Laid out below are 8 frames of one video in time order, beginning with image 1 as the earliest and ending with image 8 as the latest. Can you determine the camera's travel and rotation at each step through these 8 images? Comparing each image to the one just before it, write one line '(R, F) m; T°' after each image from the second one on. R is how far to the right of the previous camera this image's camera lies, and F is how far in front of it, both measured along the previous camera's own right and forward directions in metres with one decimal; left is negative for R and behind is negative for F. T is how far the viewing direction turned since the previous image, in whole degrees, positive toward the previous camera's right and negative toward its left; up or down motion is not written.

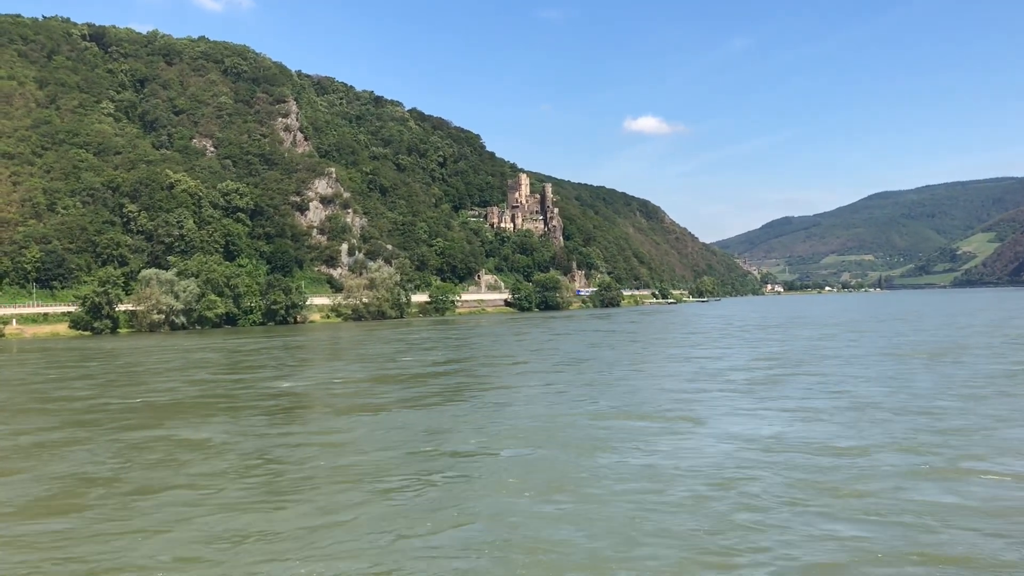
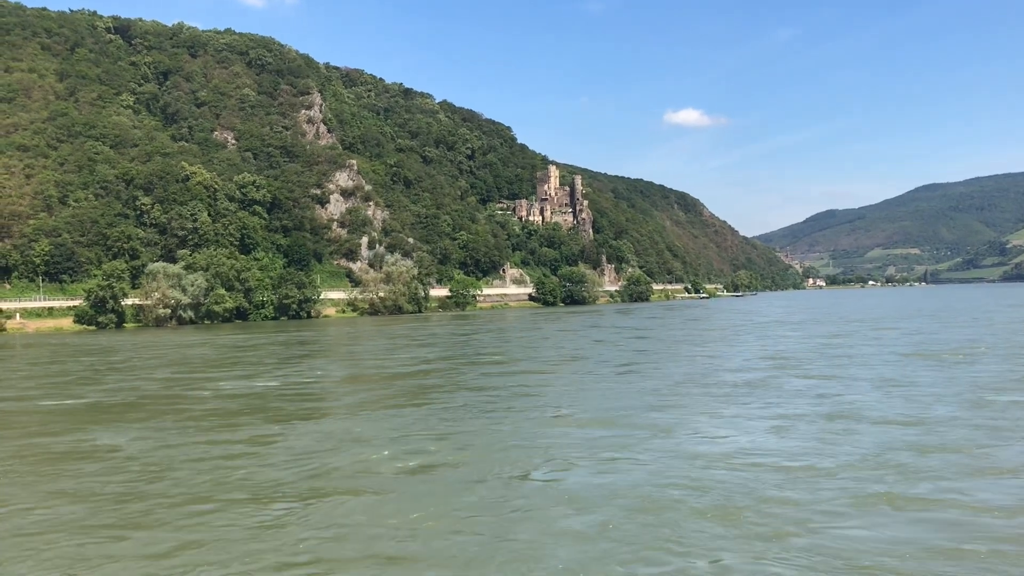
(+2.5, +2.8) m; -3°
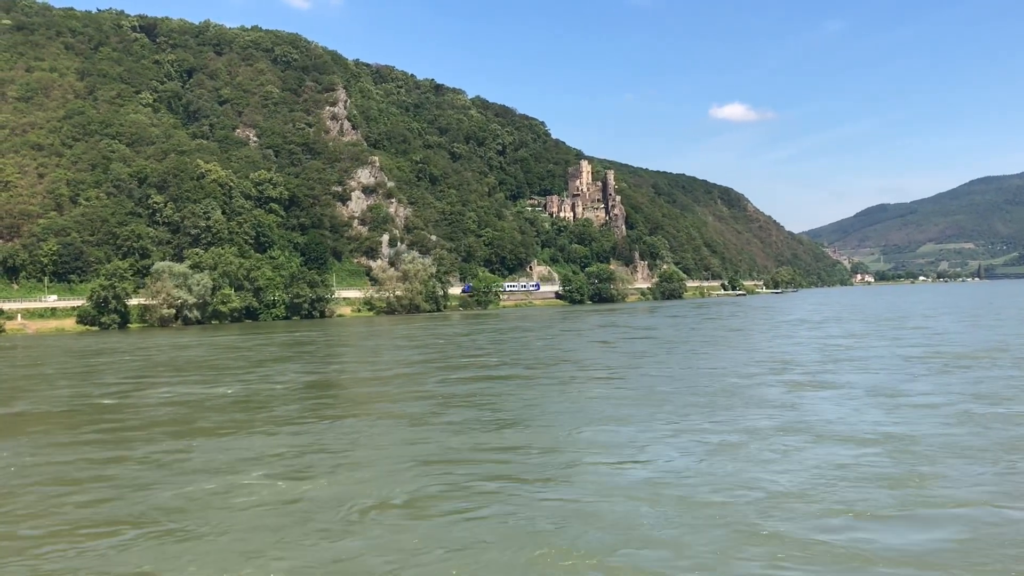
(+2.9, +3.1) m; -3°
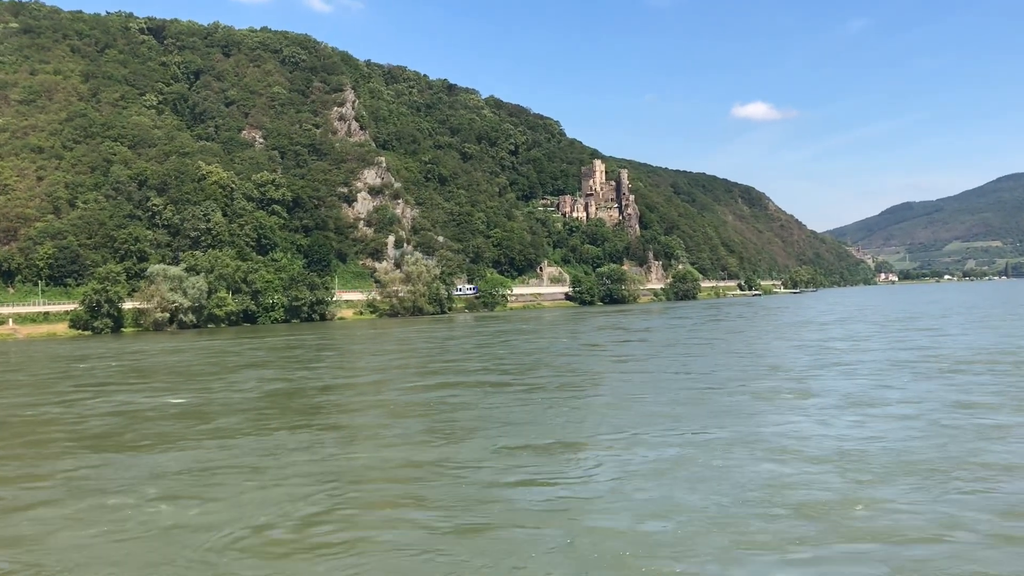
(+2.0, +1.8) m; -2°
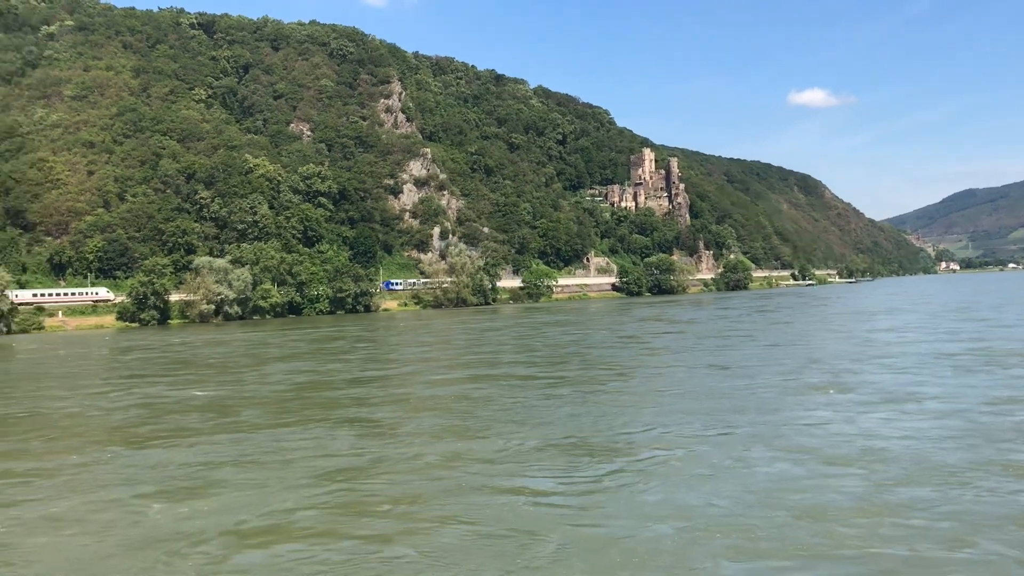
(+0.8, +1.0) m; -4°
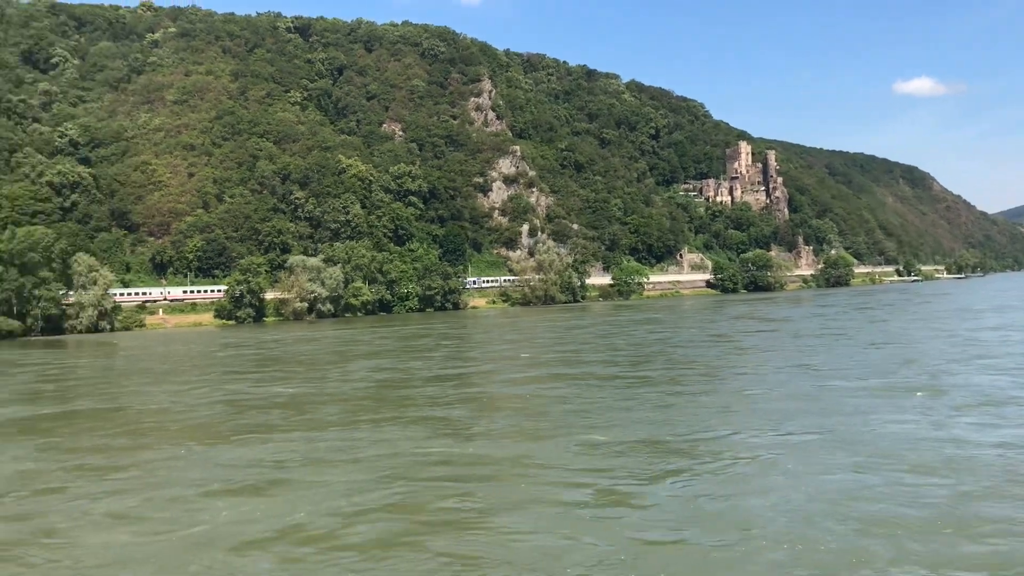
(+0.5, +1.1) m; -7°
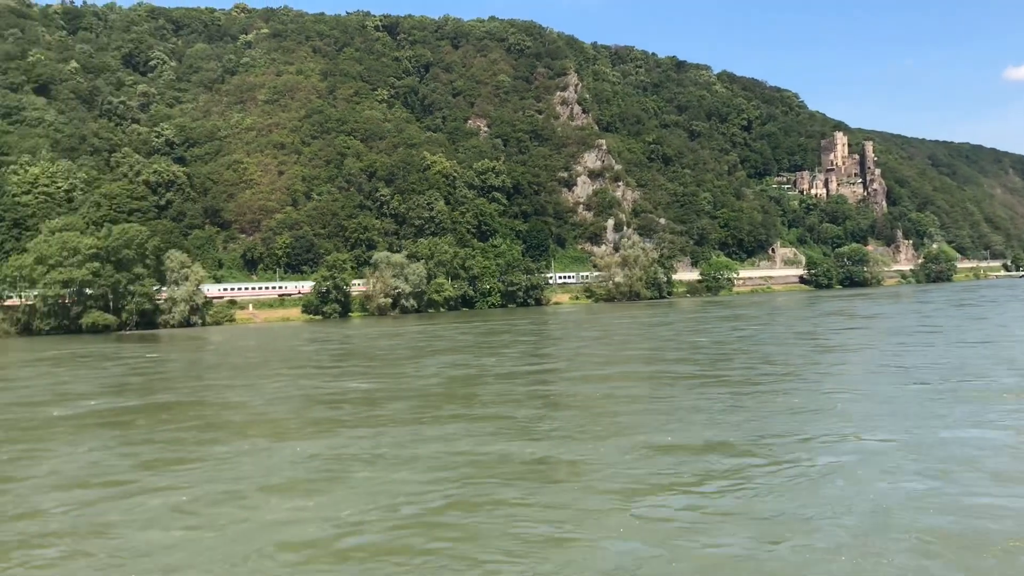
(+0.4, +0.8) m; -7°
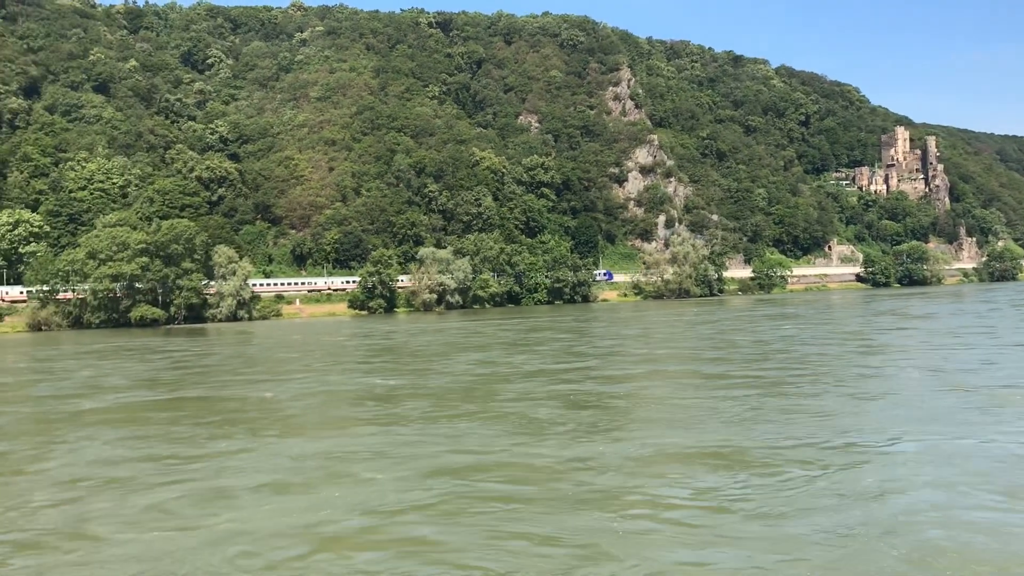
(+0.6, +0.3) m; -4°
